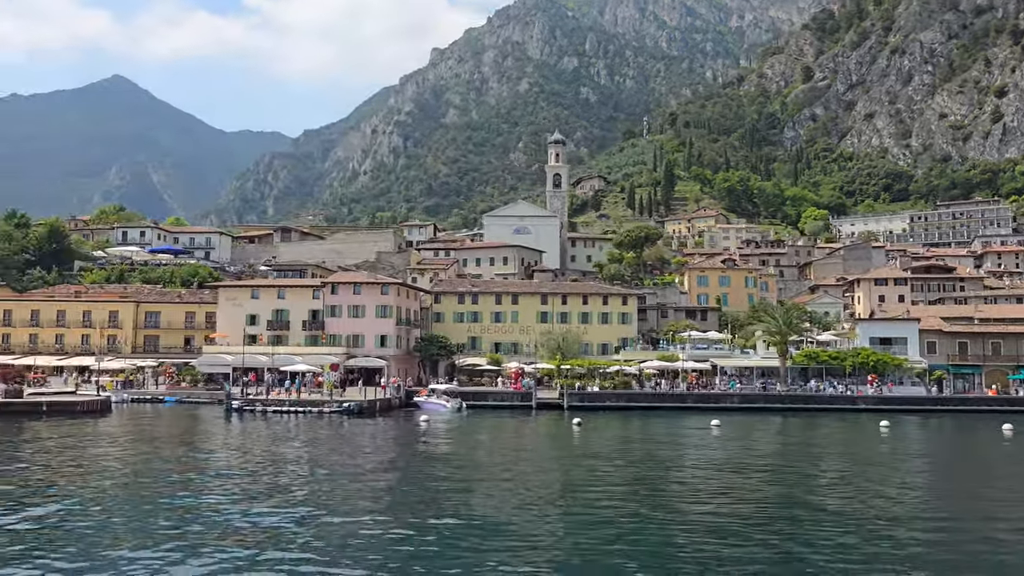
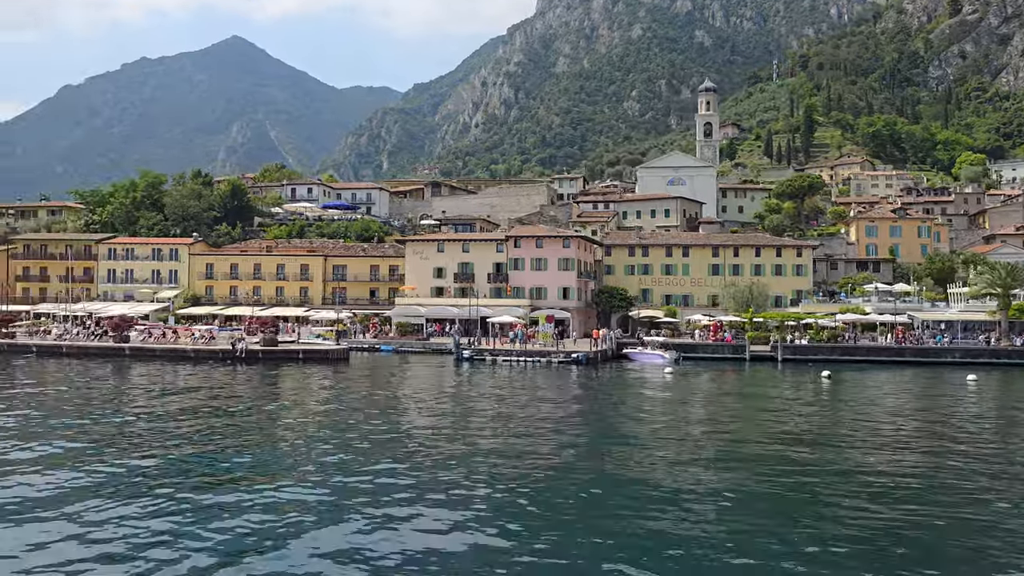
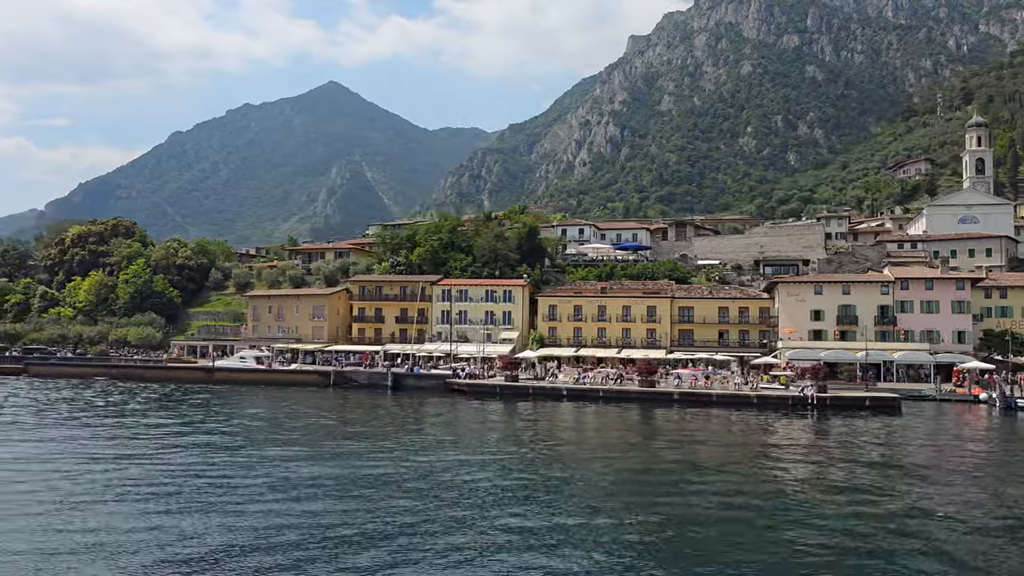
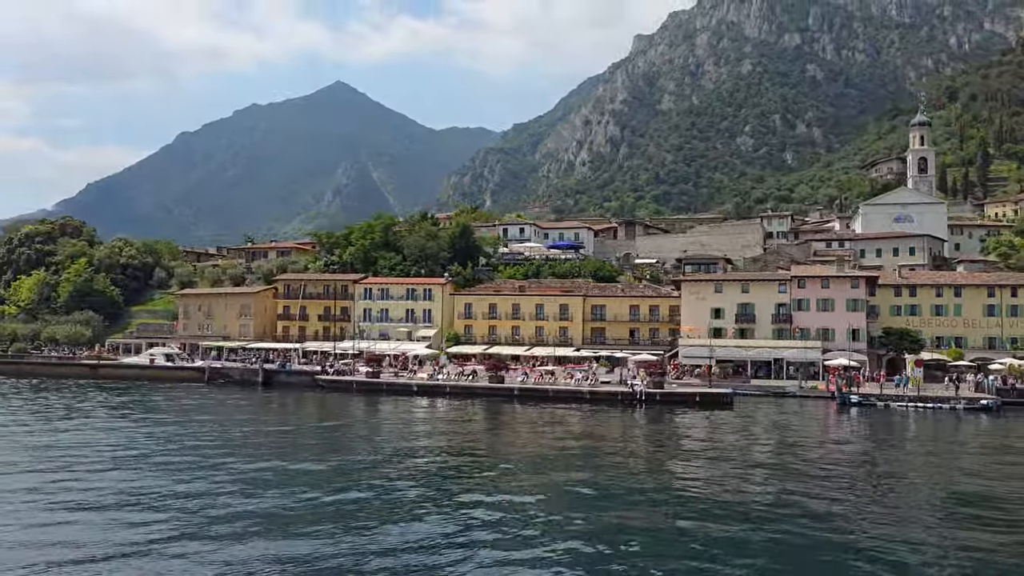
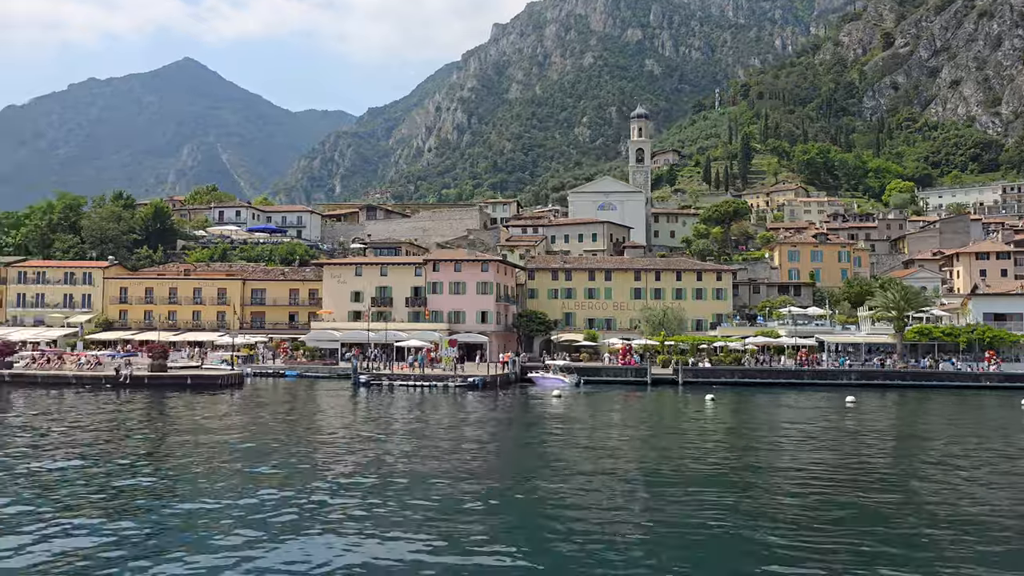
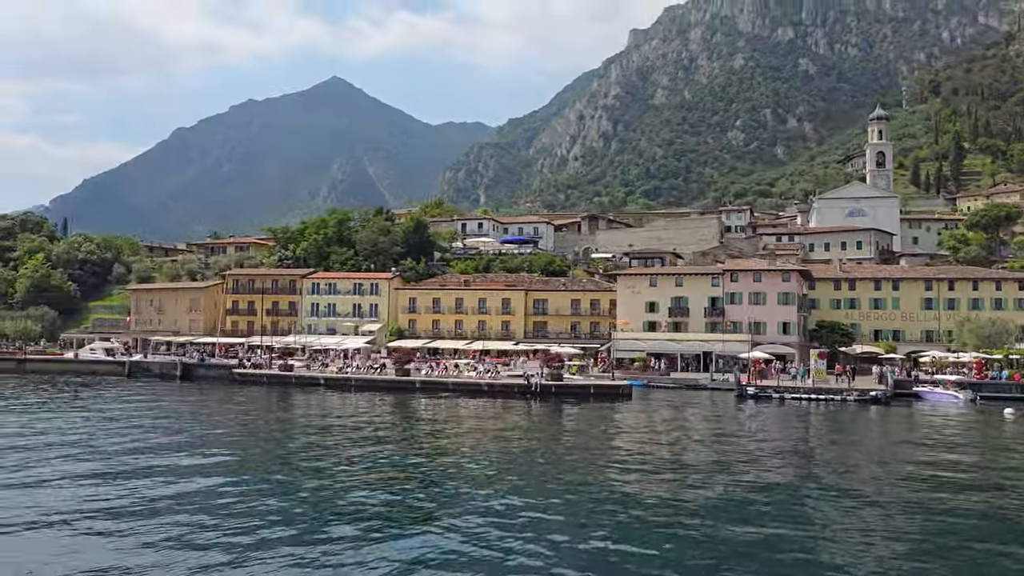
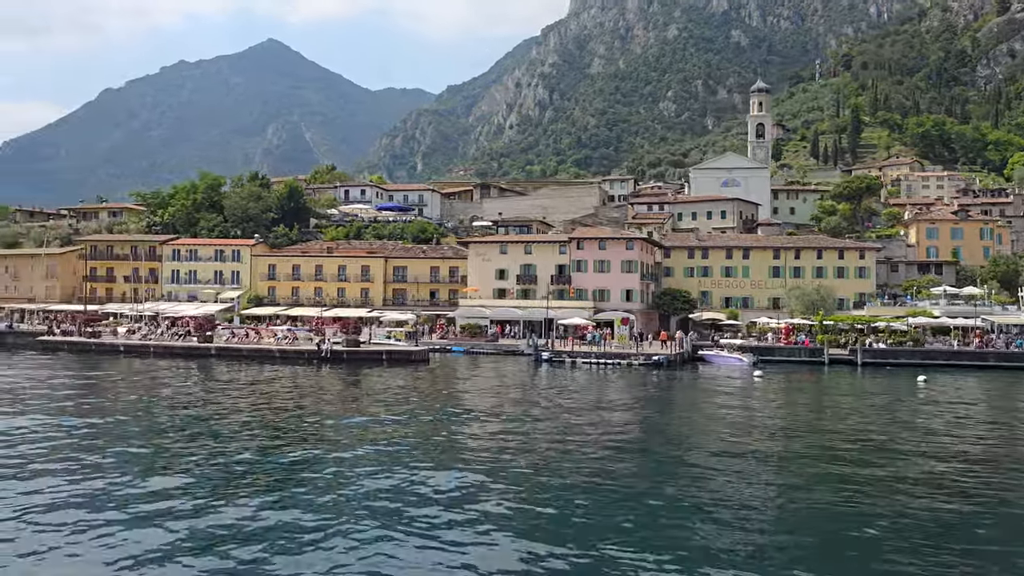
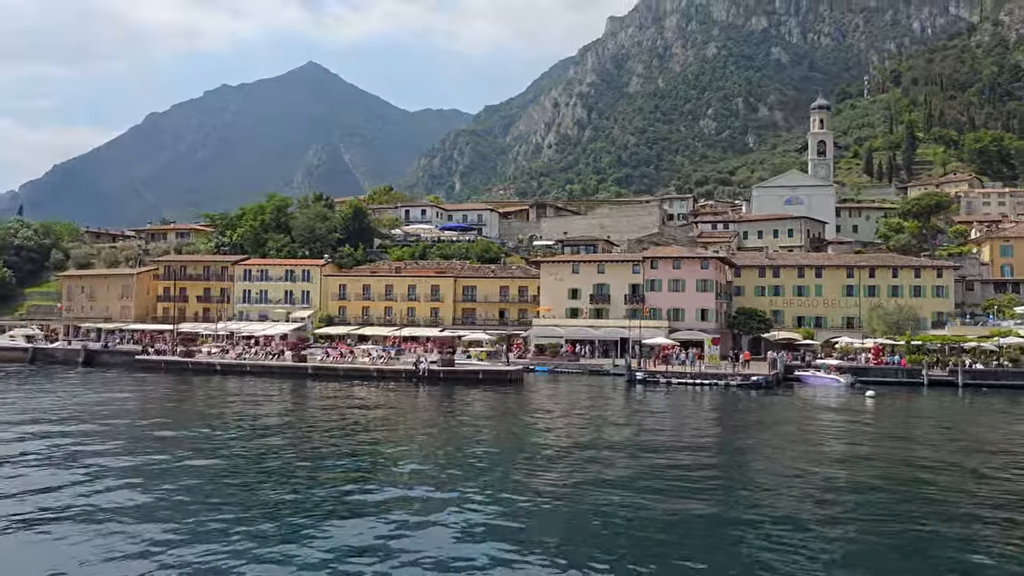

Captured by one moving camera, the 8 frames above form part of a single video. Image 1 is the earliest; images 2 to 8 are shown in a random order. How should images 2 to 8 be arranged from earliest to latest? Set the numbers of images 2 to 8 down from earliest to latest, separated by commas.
5, 2, 7, 8, 6, 4, 3
